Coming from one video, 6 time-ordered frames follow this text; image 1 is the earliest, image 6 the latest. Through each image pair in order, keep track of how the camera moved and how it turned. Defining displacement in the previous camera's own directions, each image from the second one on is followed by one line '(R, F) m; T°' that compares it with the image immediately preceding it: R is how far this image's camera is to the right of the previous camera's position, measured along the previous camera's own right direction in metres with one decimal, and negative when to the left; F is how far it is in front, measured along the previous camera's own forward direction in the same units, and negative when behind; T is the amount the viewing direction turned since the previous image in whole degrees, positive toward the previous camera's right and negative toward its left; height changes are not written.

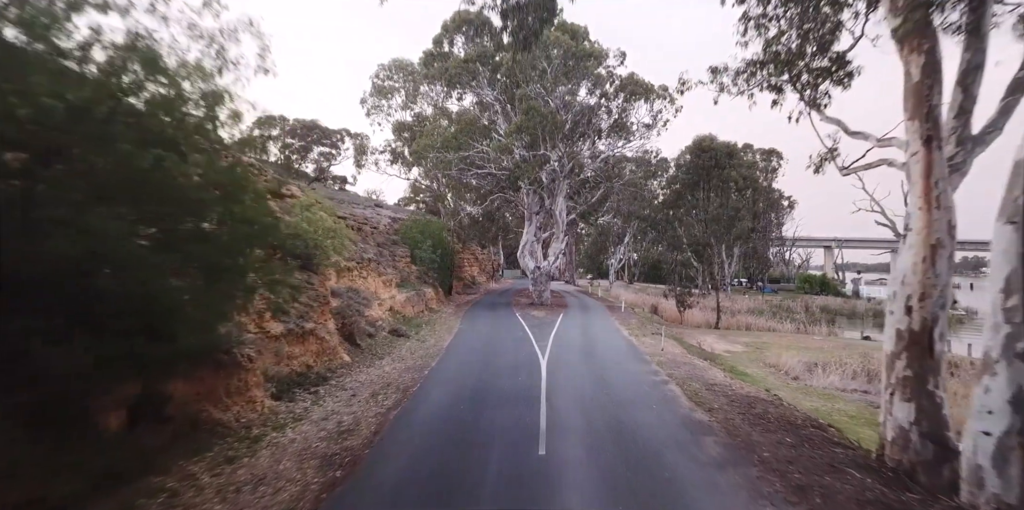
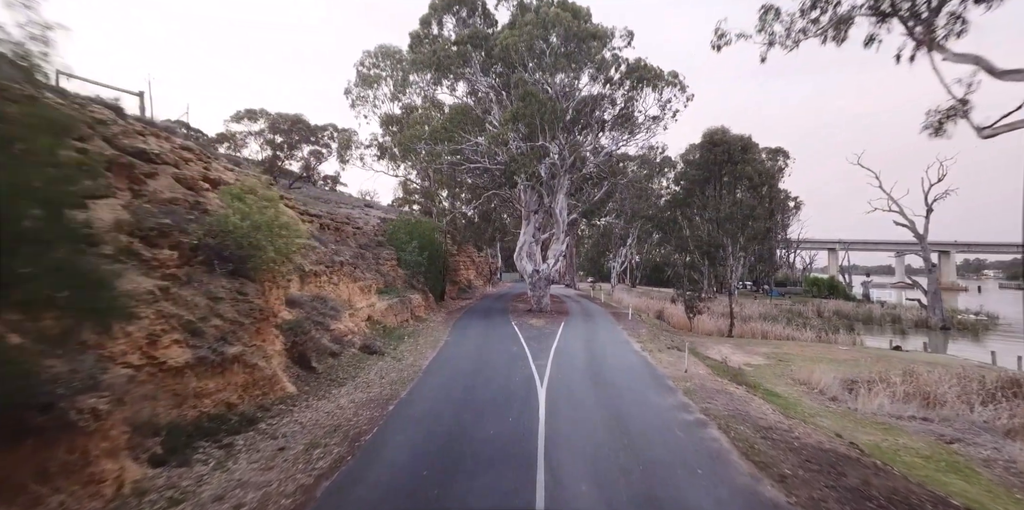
(+0.2, +2.3) m; 0°
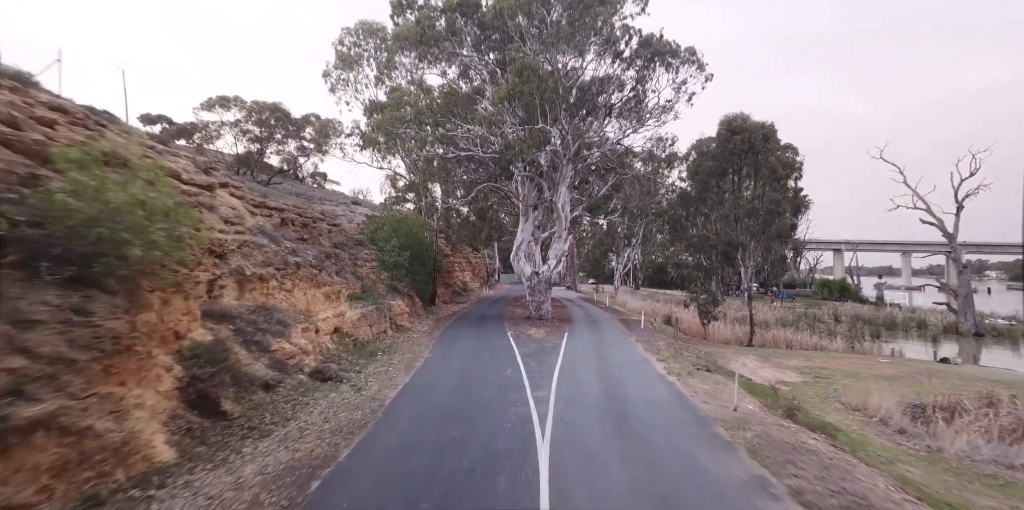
(+0.2, +2.8) m; 0°
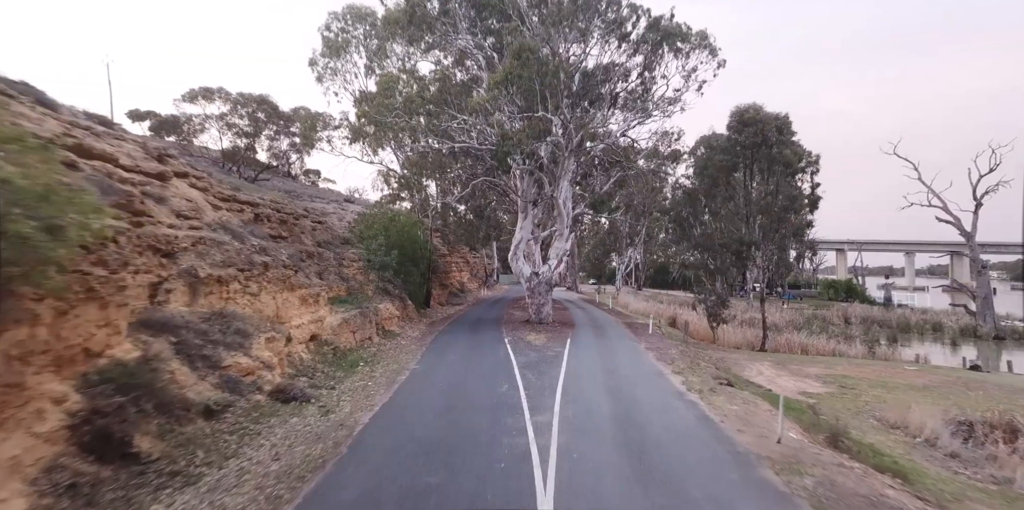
(+0.1, +1.5) m; 0°
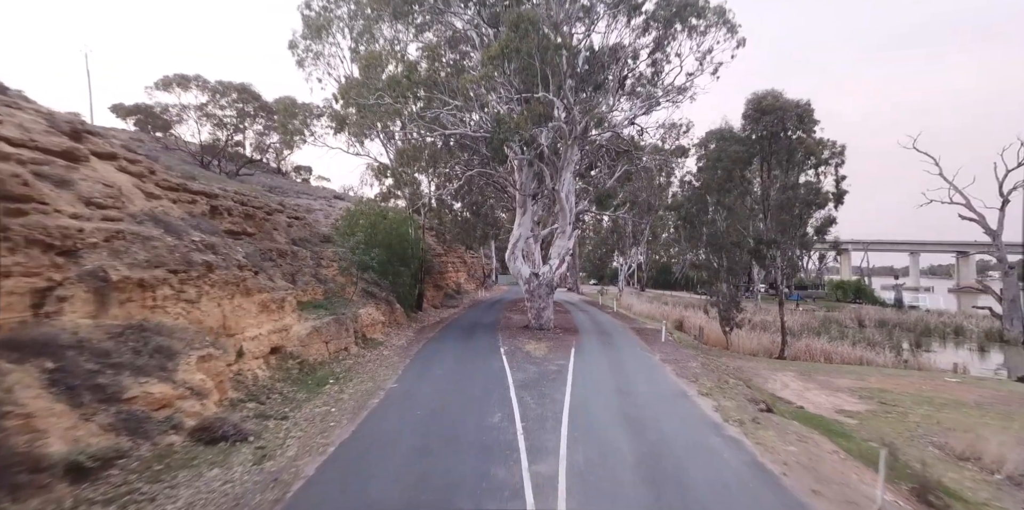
(+0.1, +2.0) m; 0°
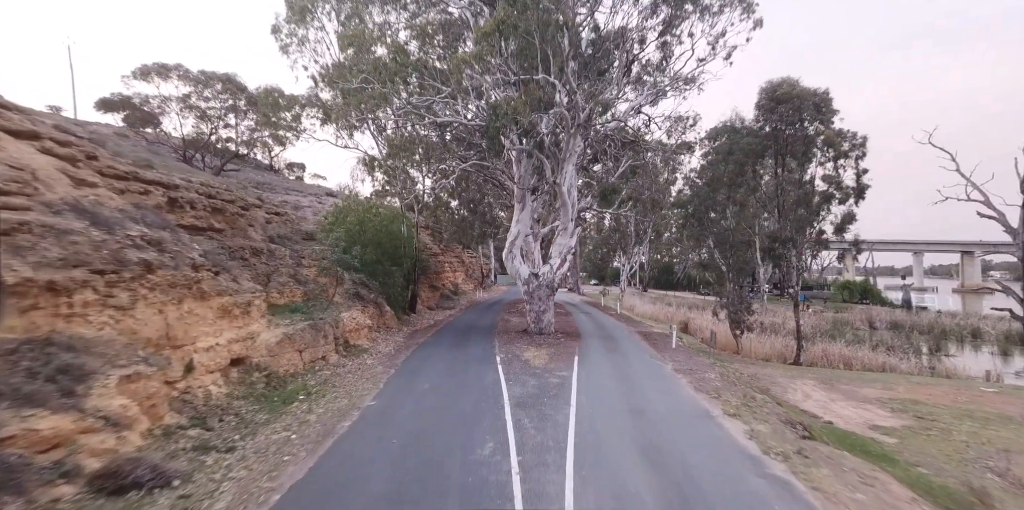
(+0.1, +1.5) m; 0°
